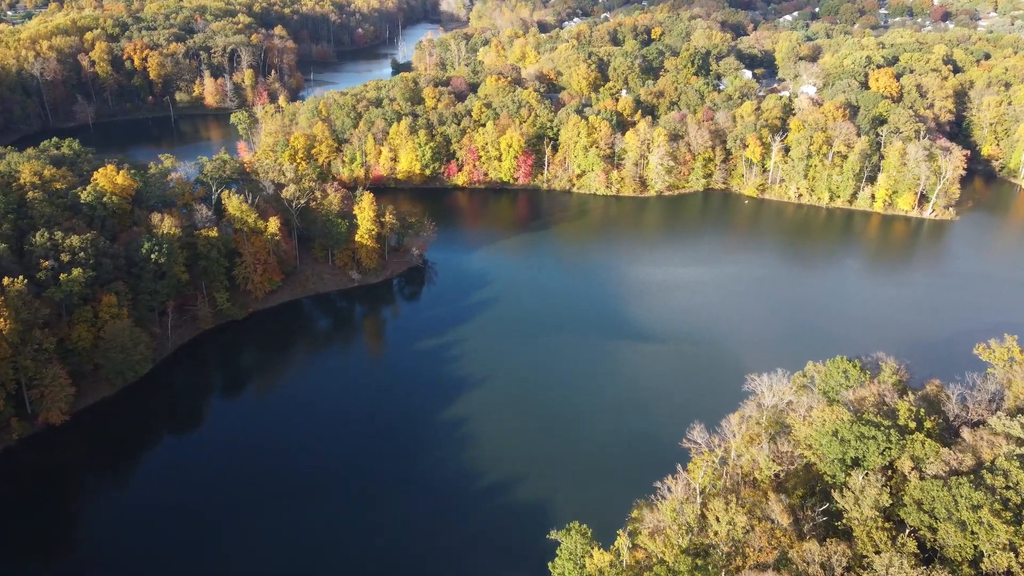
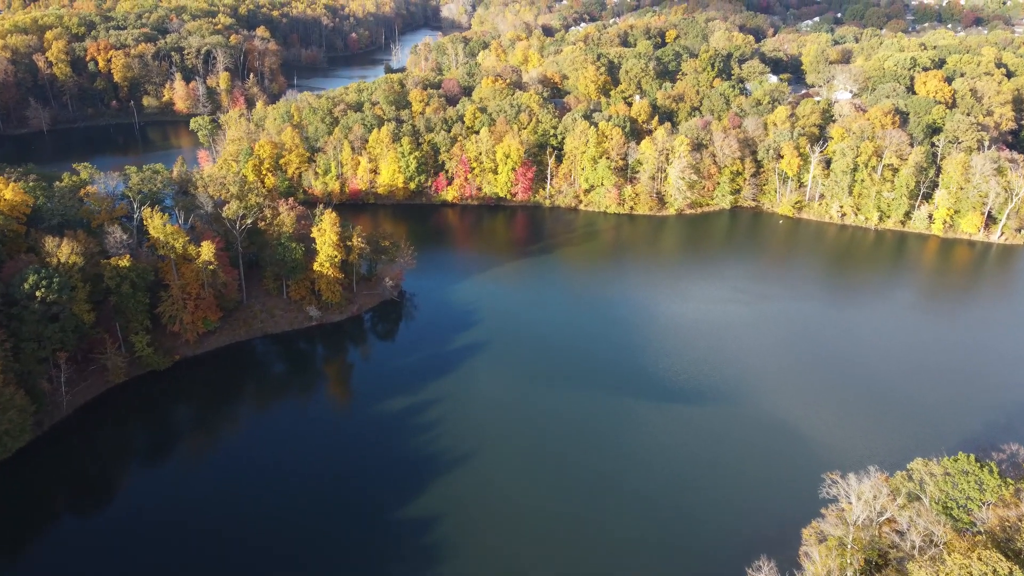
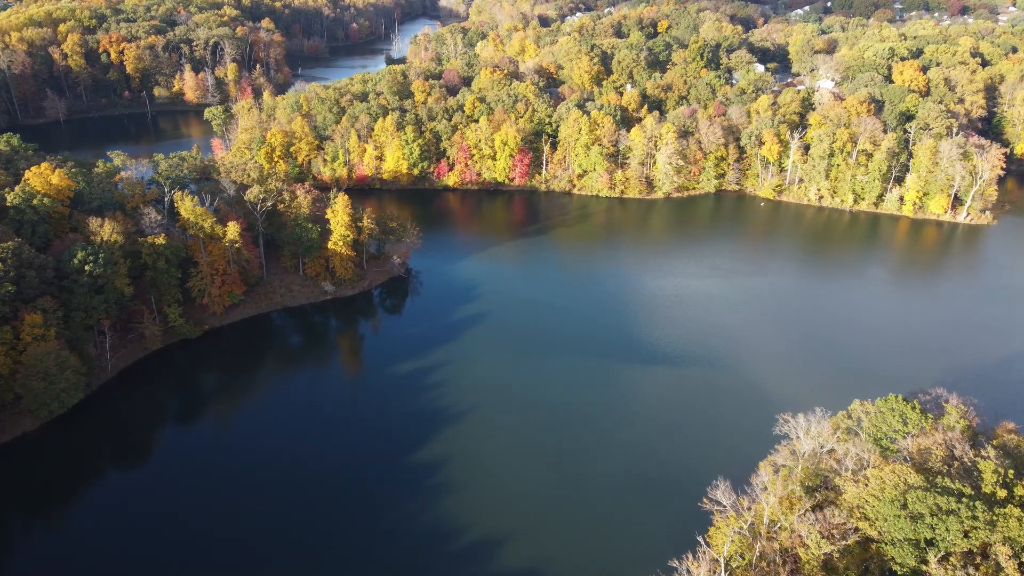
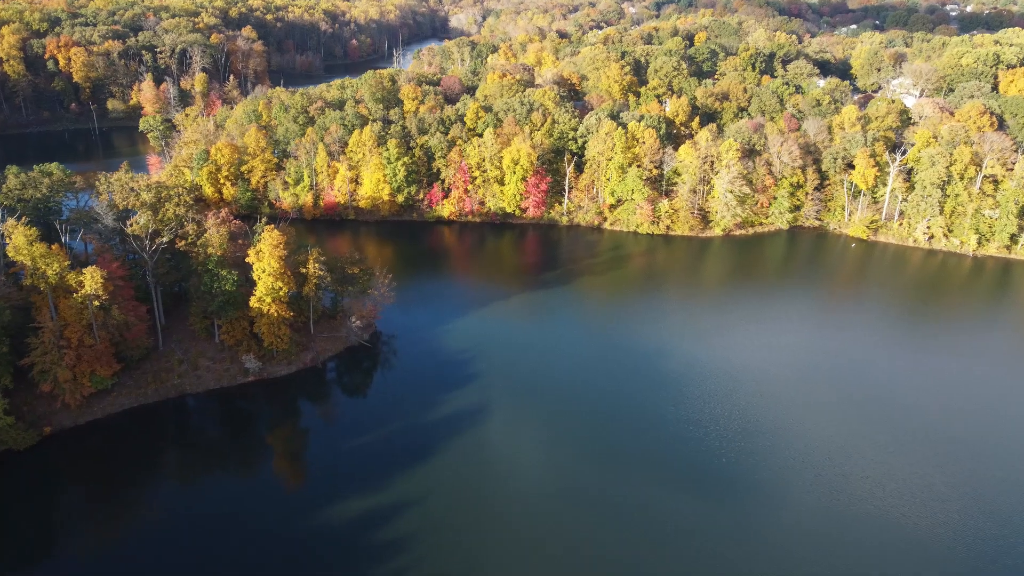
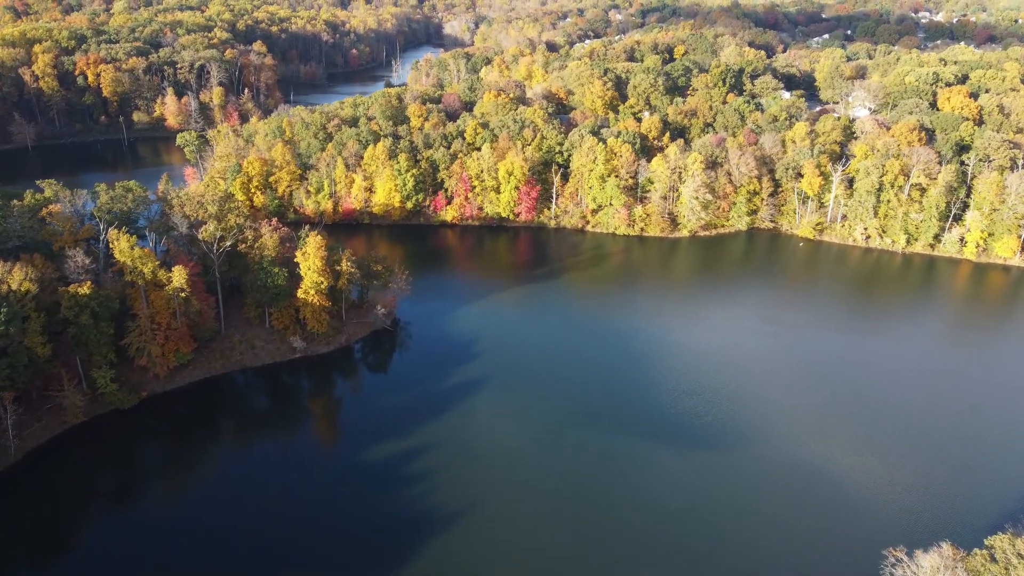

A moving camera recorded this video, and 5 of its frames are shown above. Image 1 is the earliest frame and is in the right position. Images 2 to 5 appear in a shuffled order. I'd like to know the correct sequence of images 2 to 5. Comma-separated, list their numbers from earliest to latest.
3, 2, 5, 4
